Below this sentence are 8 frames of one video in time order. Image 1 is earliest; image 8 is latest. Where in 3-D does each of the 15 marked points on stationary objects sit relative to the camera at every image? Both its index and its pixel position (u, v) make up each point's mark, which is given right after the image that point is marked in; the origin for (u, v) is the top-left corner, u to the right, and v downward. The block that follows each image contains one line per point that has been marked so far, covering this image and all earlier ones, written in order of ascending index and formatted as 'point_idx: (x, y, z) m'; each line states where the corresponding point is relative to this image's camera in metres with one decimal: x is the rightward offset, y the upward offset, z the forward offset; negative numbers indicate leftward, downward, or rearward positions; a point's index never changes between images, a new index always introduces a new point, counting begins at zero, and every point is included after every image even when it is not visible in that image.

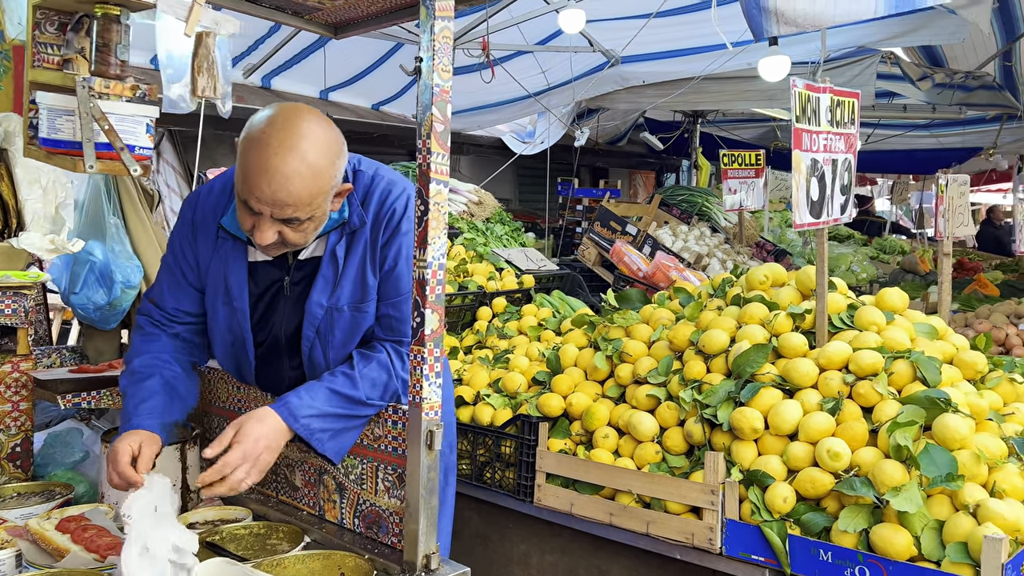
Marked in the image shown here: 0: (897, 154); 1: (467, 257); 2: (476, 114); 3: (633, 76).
0: (+3.5, +1.2, +7.3) m
1: (-0.2, +0.1, +3.3) m
2: (-0.3, +1.3, +6.3) m
3: (+0.8, +1.3, +5.1) m
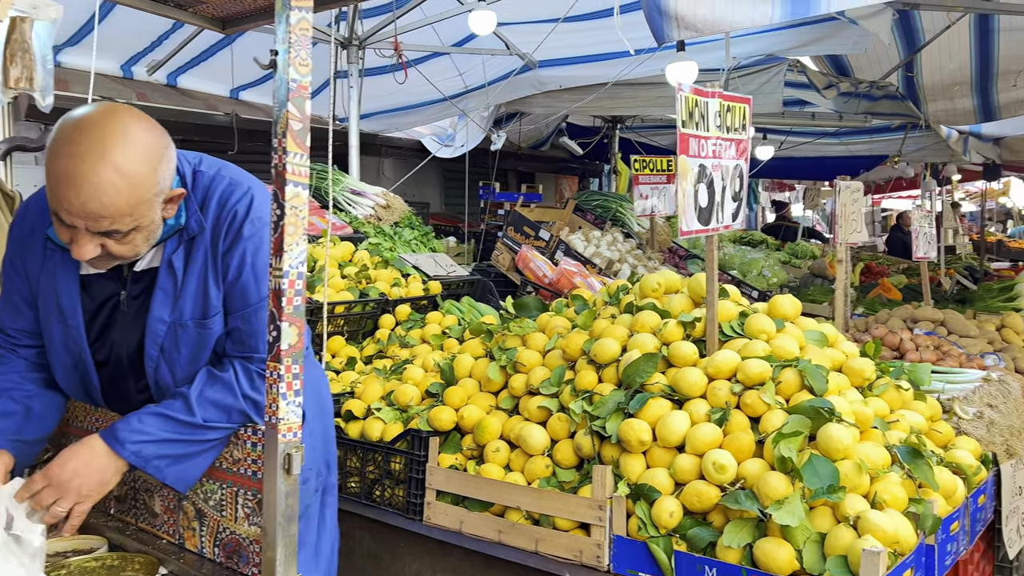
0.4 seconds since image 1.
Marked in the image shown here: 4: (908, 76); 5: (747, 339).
0: (+2.7, +1.2, +7.5) m
1: (-0.6, +0.1, +3.2) m
2: (-0.9, +1.3, +6.1) m
3: (+0.2, +1.3, +5.0) m
4: (+2.6, +1.4, +5.3) m
5: (+0.5, -0.1, +1.8) m
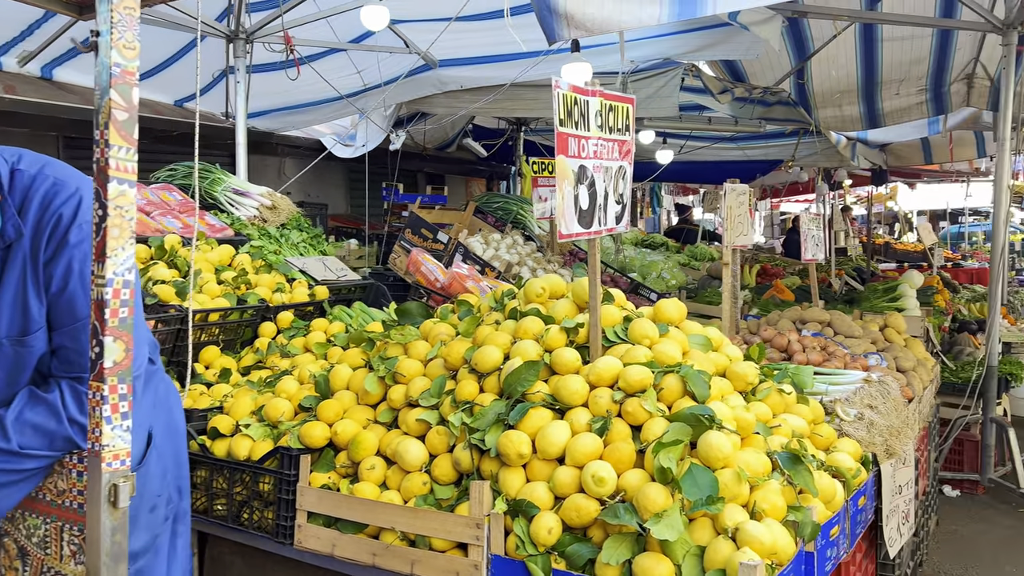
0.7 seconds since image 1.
0: (+1.8, +1.2, +7.7) m
1: (-1.0, +0.1, +3.1) m
2: (-1.6, +1.3, +5.9) m
3: (-0.4, +1.3, +4.9) m
4: (+1.9, +1.4, +5.5) m
5: (+0.3, -0.1, +1.8) m
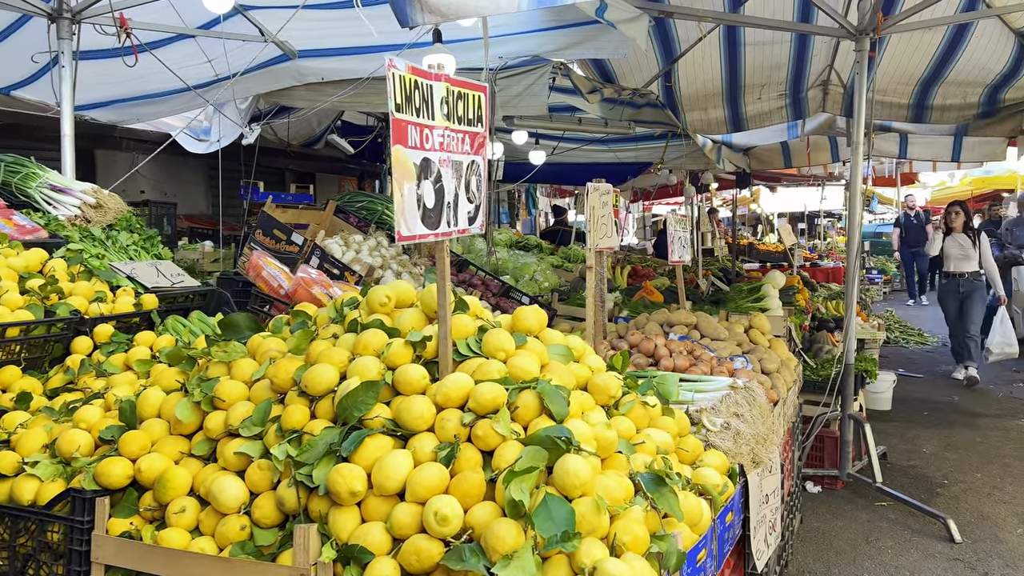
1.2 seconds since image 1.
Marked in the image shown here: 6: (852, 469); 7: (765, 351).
0: (+0.6, +1.1, +7.7) m
1: (-1.5, 0.0, +2.7) m
2: (-2.5, +1.2, +5.4) m
3: (-1.2, +1.2, +4.6) m
4: (+1.0, +1.4, +5.5) m
5: (-0.1, -0.1, +1.6) m
6: (+1.7, -0.9, +4.1) m
7: (+1.0, -0.3, +3.2) m
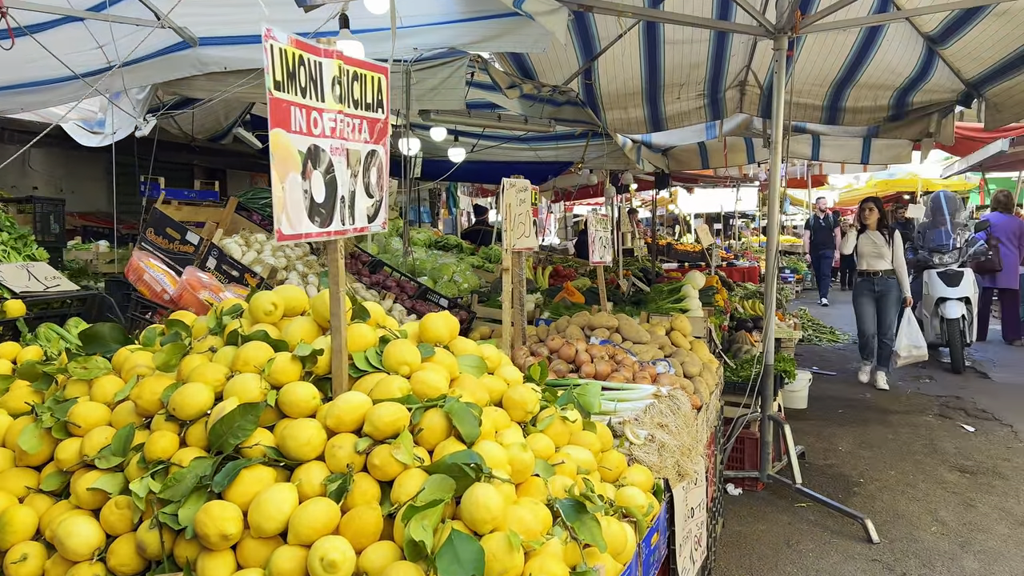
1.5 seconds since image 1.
0: (-0.1, +1.1, +7.5) m
1: (-1.7, 0.0, +2.4) m
2: (-3.1, +1.2, +5.0) m
3: (-1.6, +1.2, +4.3) m
4: (+0.5, +1.4, +5.4) m
5: (-0.2, -0.1, +1.4) m
6: (+1.3, -0.9, +4.1) m
7: (+0.7, -0.3, +3.1) m
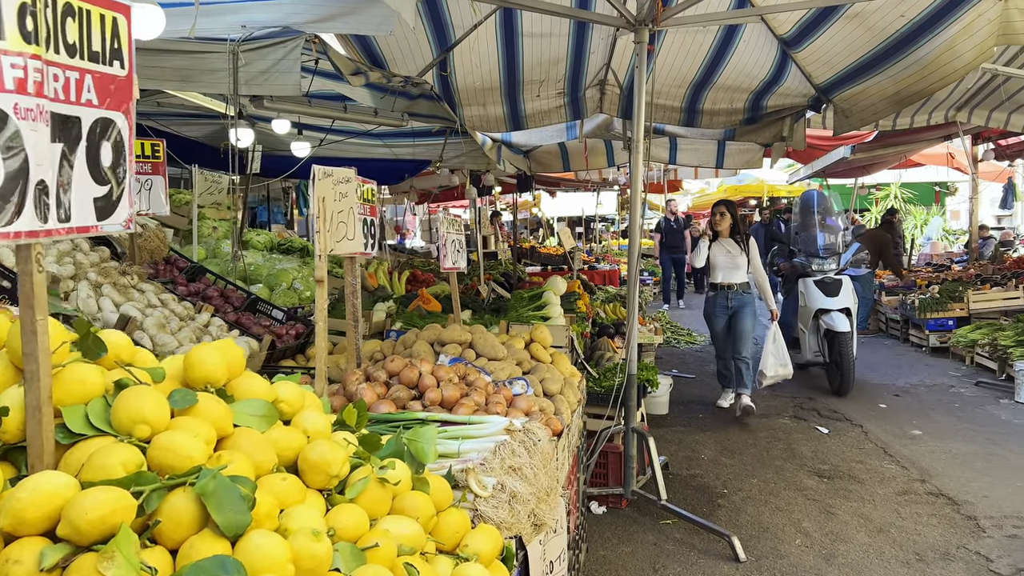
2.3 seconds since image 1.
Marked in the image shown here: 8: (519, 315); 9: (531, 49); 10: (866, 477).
0: (-1.4, +1.1, +7.0) m
1: (-2.1, 0.0, +1.7) m
2: (-3.9, +1.1, +4.1) m
3: (-2.4, +1.2, +3.7) m
4: (-0.4, +1.3, +5.1) m
5: (-0.5, -0.2, +1.0) m
6: (+0.6, -1.0, +3.9) m
7: (+0.1, -0.3, +2.8) m
8: (0.0, -0.1, +4.1) m
9: (+0.1, +1.4, +4.8) m
10: (+1.9, -1.0, +4.3) m
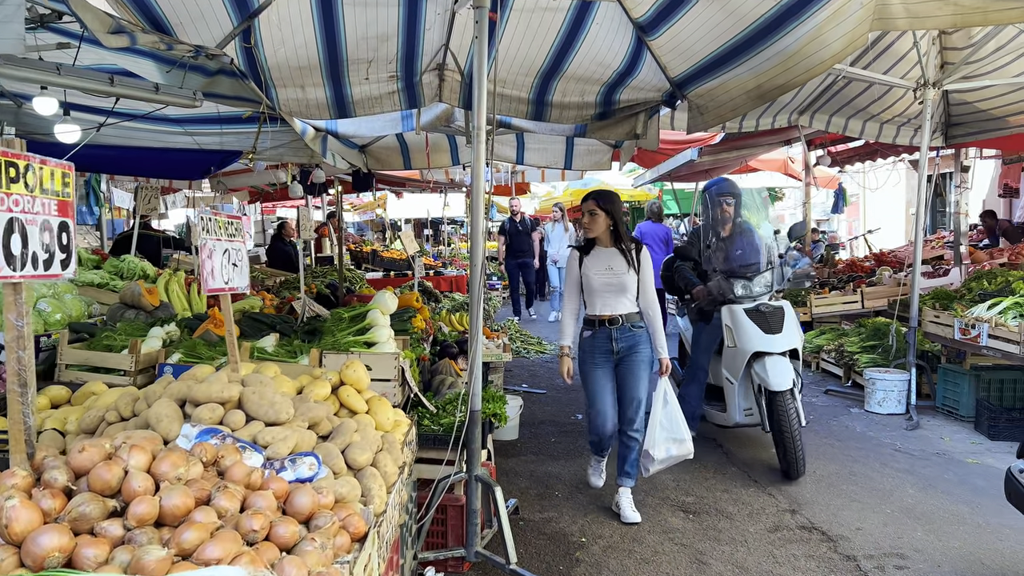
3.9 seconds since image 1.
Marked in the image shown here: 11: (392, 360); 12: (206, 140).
0: (-2.7, +1.0, +6.0) m
1: (-2.4, -0.1, +0.6) m
2: (-4.6, +1.0, +2.6) m
3: (-3.0, +1.1, +2.5) m
4: (-1.4, +1.2, +4.2) m
5: (-0.7, -0.3, +0.2) m
6: (-0.1, -1.0, +3.2) m
7: (-0.4, -0.4, +2.1) m
8: (-0.7, -0.2, +3.3) m
9: (-0.8, +1.4, +4.1) m
10: (+1.1, -1.1, +3.9) m
11: (-0.5, -0.3, +3.1) m
12: (-2.1, +1.0, +5.6) m
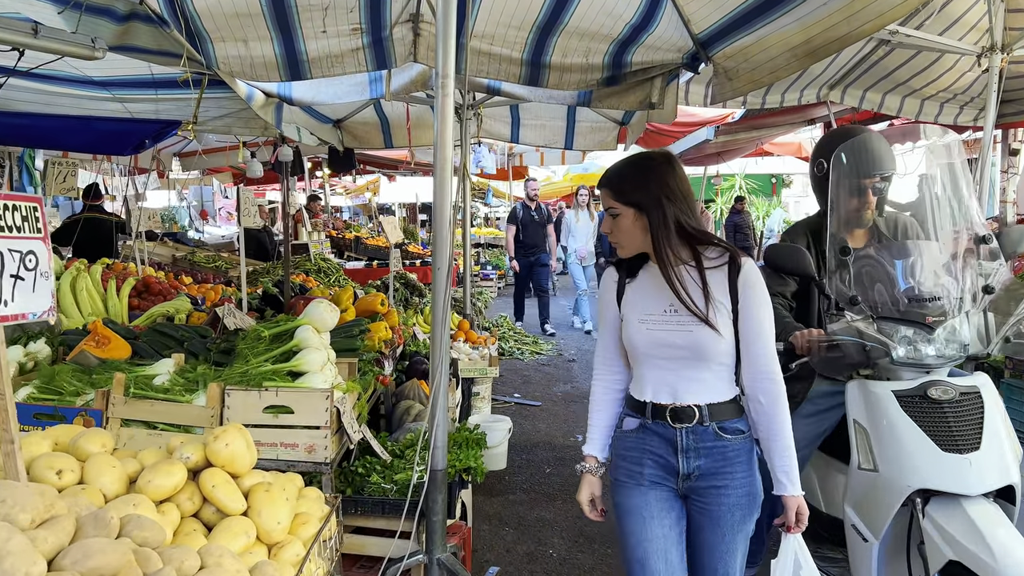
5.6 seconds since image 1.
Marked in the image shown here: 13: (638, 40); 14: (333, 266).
0: (-2.7, +1.0, +5.1) m
1: (-2.5, -0.2, -0.3) m
2: (-4.6, +1.0, +1.7) m
3: (-3.1, +1.1, +1.6) m
4: (-1.4, +1.2, +3.3) m
5: (-0.7, -0.3, -0.7) m
6: (-0.2, -1.1, +2.4) m
7: (-0.5, -0.4, +1.2) m
8: (-0.8, -0.2, +2.4) m
9: (-0.9, +1.3, +3.2) m
10: (+1.0, -1.1, +3.0) m
11: (-0.5, -0.3, +2.2) m
12: (-2.2, +1.1, +4.7) m
13: (+0.6, +1.2, +4.0) m
14: (-1.6, +0.2, +7.5) m
